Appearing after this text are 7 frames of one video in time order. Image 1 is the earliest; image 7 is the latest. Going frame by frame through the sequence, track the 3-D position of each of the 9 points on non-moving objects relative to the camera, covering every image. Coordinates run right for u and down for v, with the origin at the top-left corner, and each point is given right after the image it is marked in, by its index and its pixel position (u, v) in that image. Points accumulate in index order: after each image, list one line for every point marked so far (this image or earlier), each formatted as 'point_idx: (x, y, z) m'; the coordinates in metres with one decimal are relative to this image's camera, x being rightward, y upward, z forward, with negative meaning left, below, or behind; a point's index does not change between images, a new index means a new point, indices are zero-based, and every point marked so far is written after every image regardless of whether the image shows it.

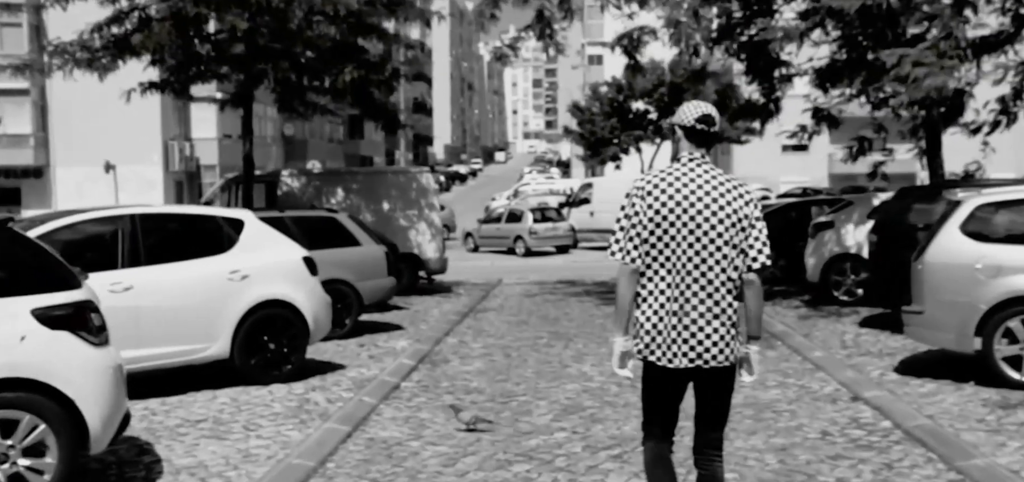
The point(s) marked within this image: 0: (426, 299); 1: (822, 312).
0: (-1.3, -0.9, +17.0) m
1: (+3.8, -0.9, +13.5) m
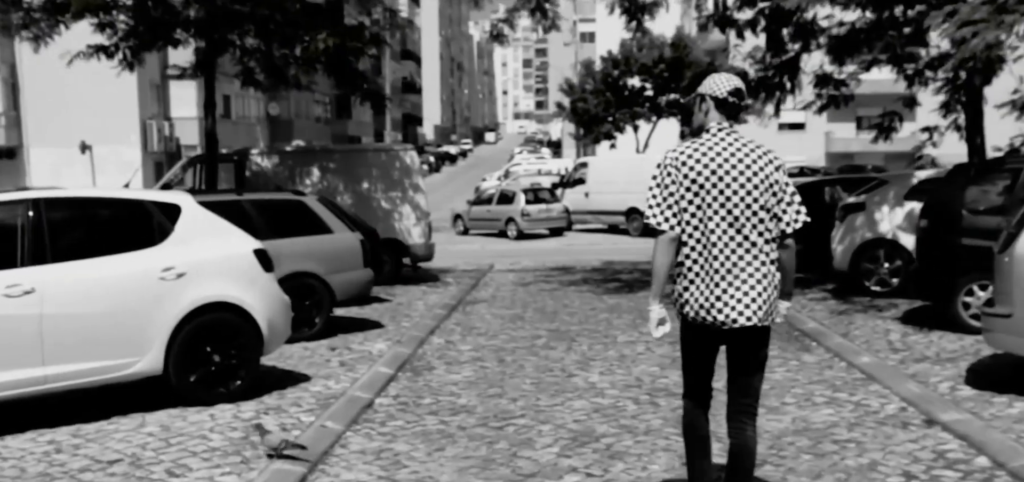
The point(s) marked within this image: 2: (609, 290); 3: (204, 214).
0: (-1.4, -0.7, +15.4) m
1: (+3.7, -0.7, +12.0) m
2: (+1.4, -0.7, +15.7) m
3: (-2.0, +0.2, +7.4) m
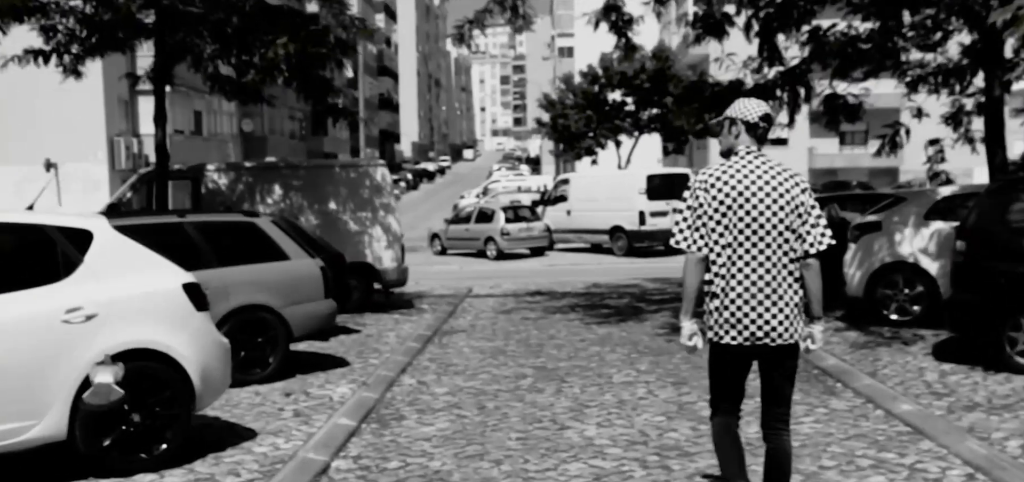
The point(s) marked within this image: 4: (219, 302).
0: (-1.7, -1.0, +14.1) m
1: (+3.6, -0.9, +10.8) m
2: (+1.1, -1.0, +14.5) m
3: (-2.1, 0.0, +6.1) m
4: (-2.3, -0.5, +8.8) m
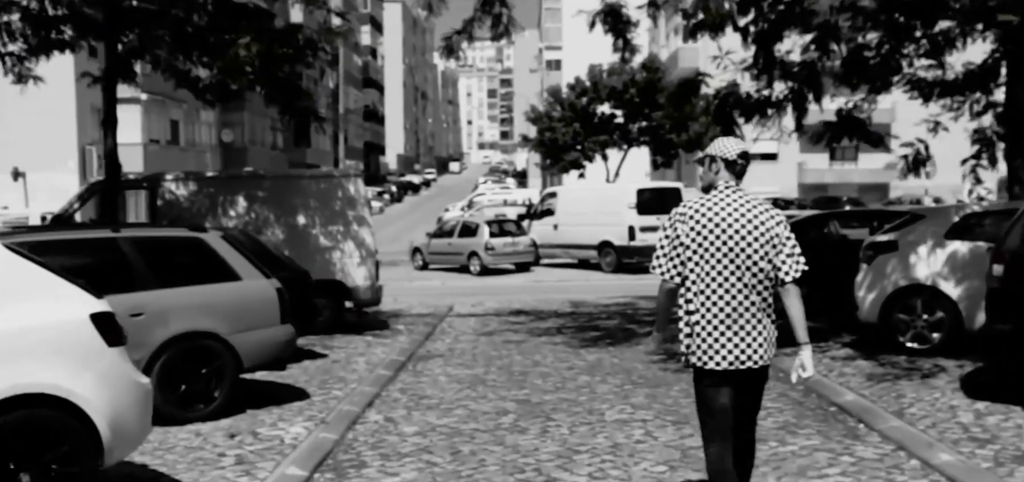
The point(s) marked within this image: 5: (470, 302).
0: (-1.9, -1.2, +13.0) m
1: (+3.4, -1.1, +9.8) m
2: (+0.9, -1.2, +13.4) m
3: (-2.2, -0.1, +5.0) m
4: (-2.4, -0.6, +7.7) m
5: (-0.7, -1.1, +19.5) m
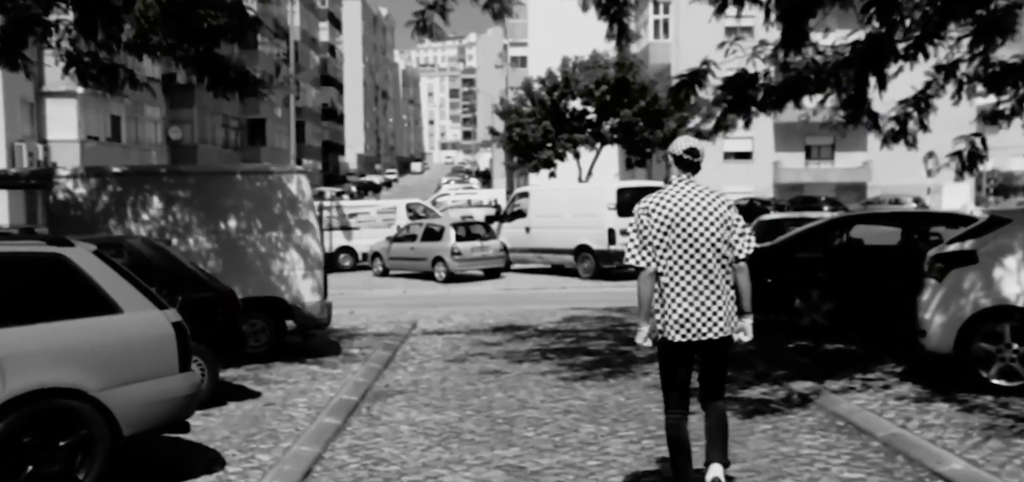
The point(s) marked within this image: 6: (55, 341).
0: (-2.1, -1.2, +10.7) m
1: (+3.3, -1.2, +7.6) m
2: (+0.7, -1.3, +11.1) m
3: (-2.2, -0.2, +2.7) m
4: (-2.5, -0.7, +5.3) m
5: (-1.2, -1.2, +17.2) m
6: (-2.3, -0.5, +5.6) m
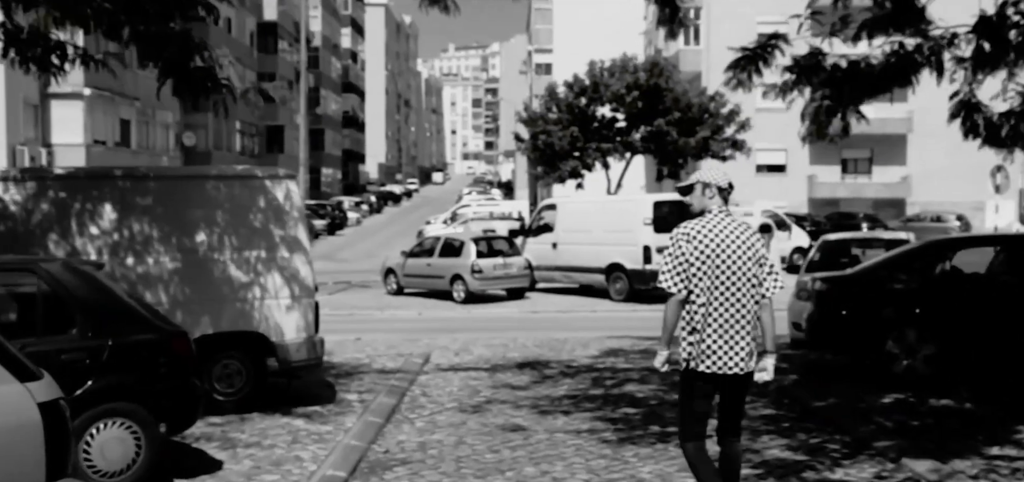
0: (-1.8, -1.4, +8.5) m
1: (+3.5, -1.4, +5.4) m
2: (+0.9, -1.5, +8.9) m
3: (-2.1, -0.3, +0.6) m
4: (-2.3, -0.8, +3.2) m
5: (-0.8, -1.4, +15.0) m
6: (-2.1, -0.6, +3.4) m
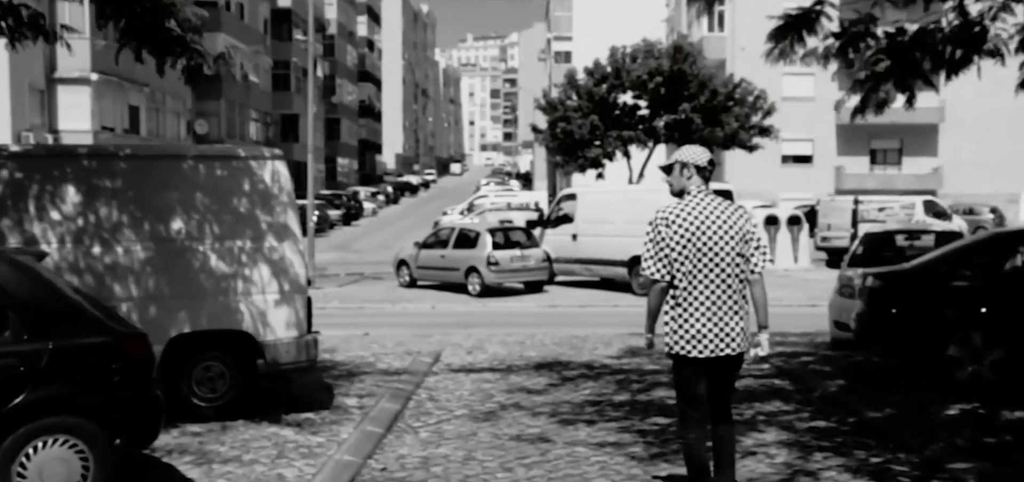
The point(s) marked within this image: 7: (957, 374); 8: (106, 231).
0: (-1.7, -1.3, +7.5) m
1: (+3.5, -1.4, +4.3) m
2: (+1.0, -1.4, +7.9) m
3: (-2.1, -0.3, -0.5) m
4: (-2.3, -0.8, +2.2) m
5: (-0.6, -1.3, +14.0) m
6: (-2.1, -0.6, +2.4) m
7: (+3.8, -1.1, +9.5) m
8: (-2.9, +0.1, +8.1) m
